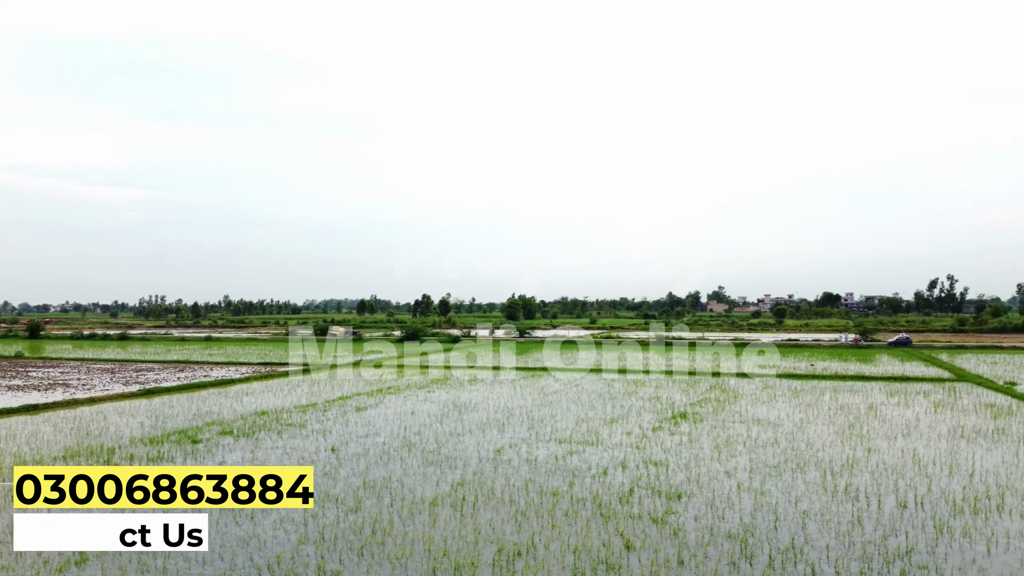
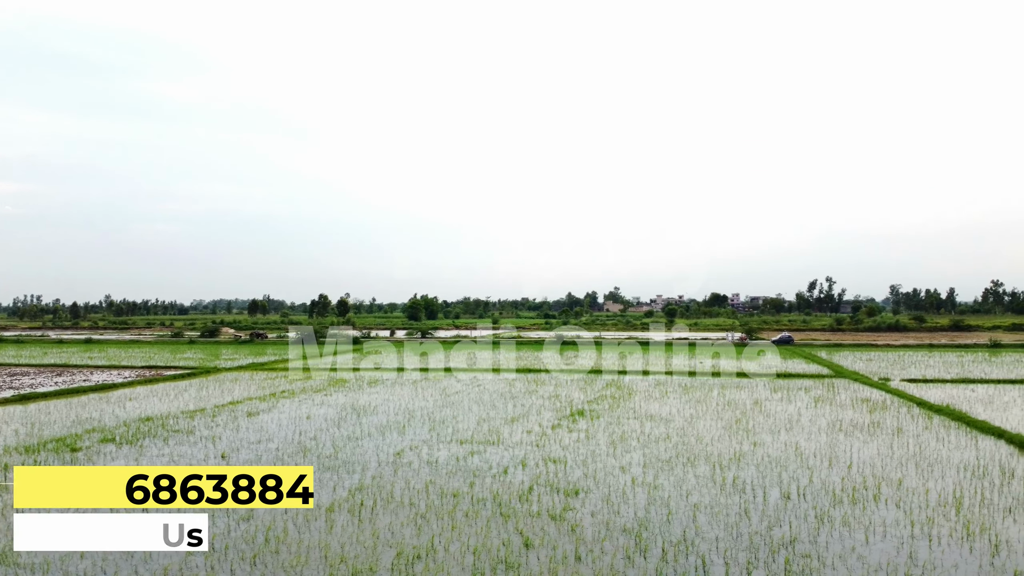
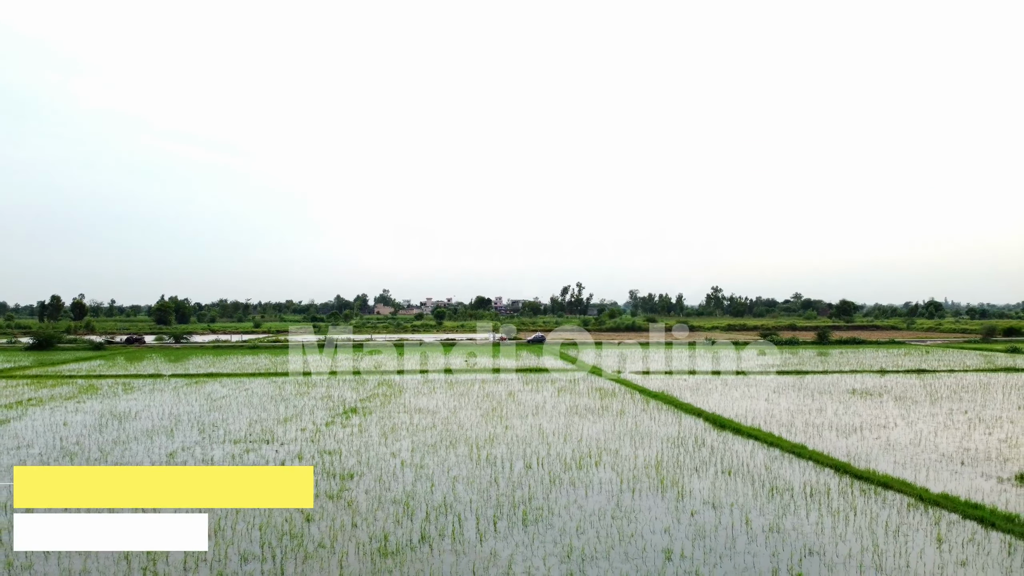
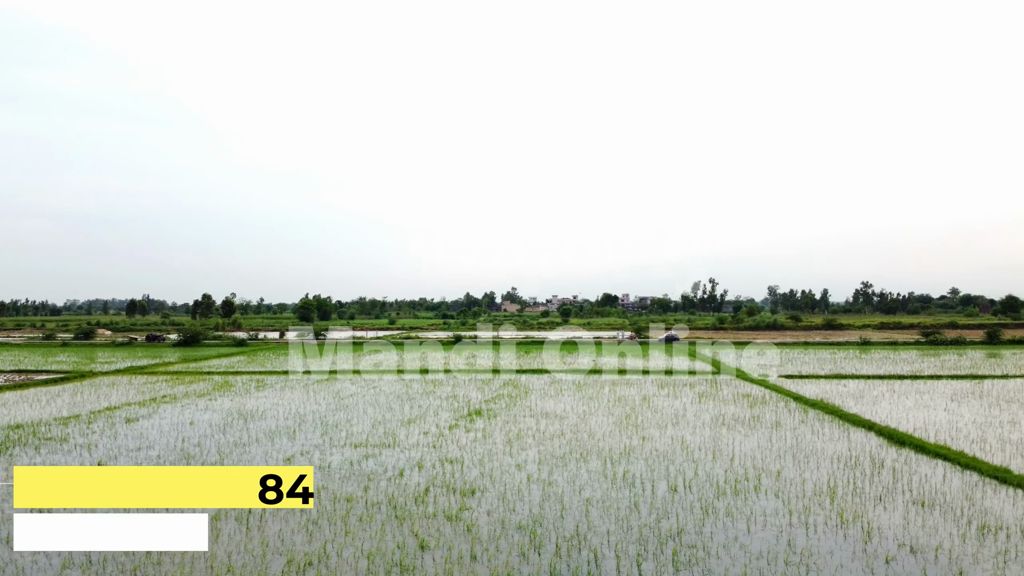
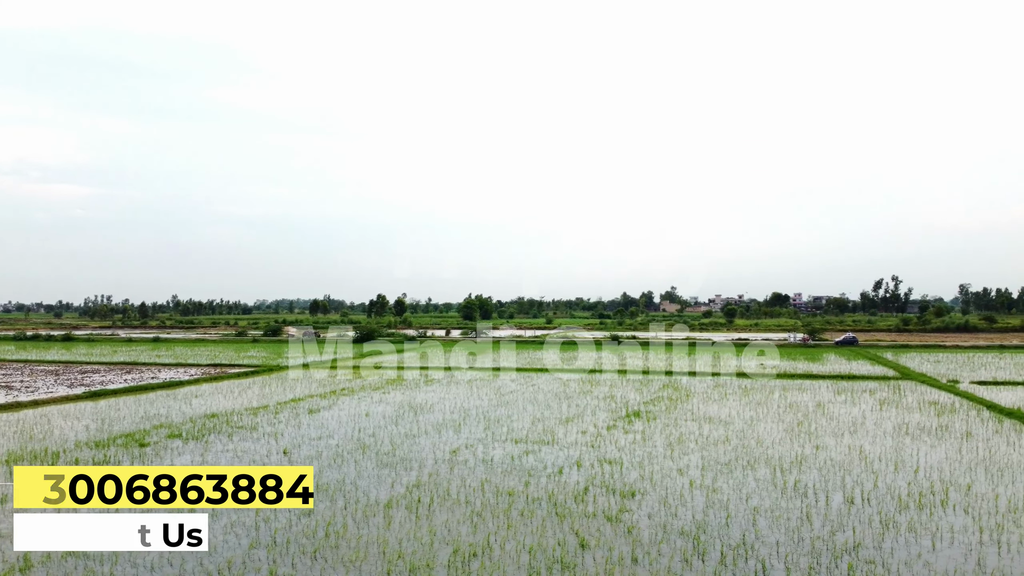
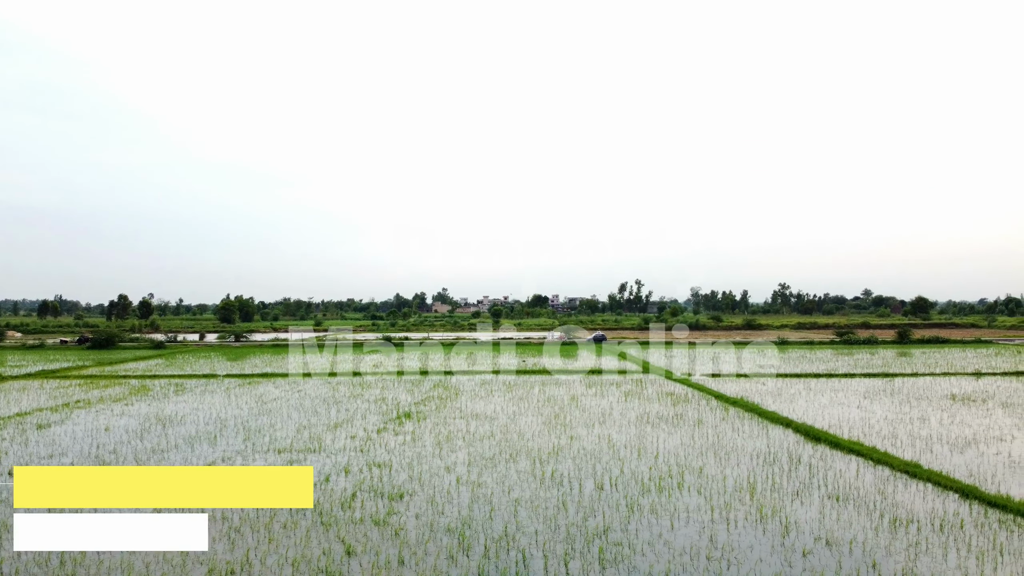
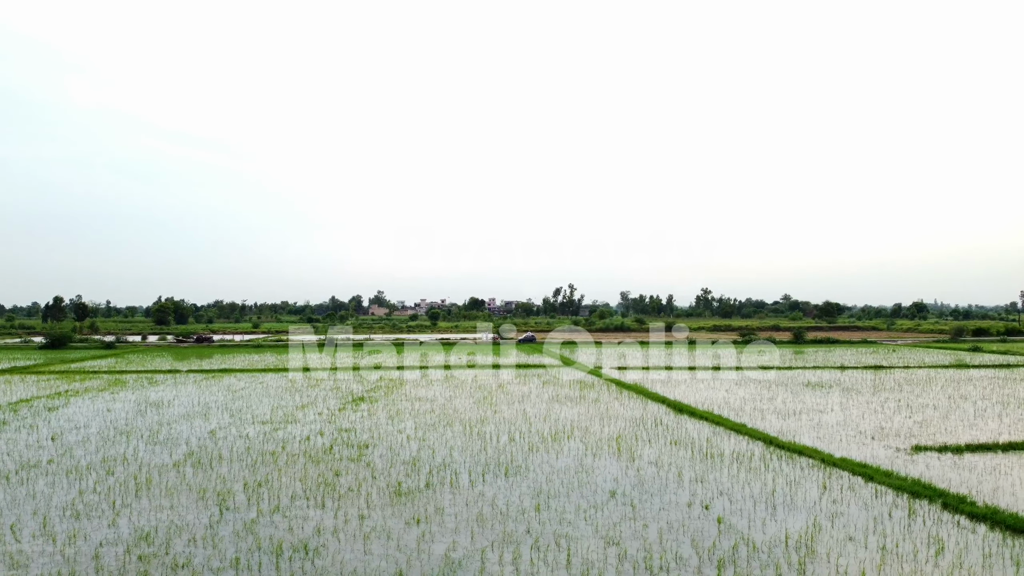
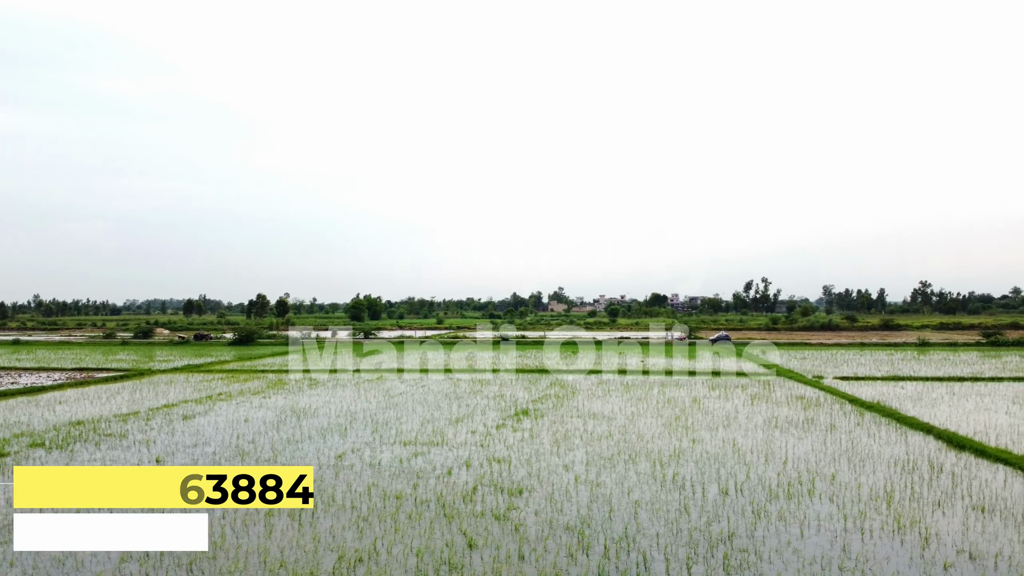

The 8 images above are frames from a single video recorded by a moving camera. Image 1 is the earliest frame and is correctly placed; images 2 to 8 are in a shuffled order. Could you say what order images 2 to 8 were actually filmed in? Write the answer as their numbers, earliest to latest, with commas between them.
5, 2, 8, 4, 6, 3, 7
